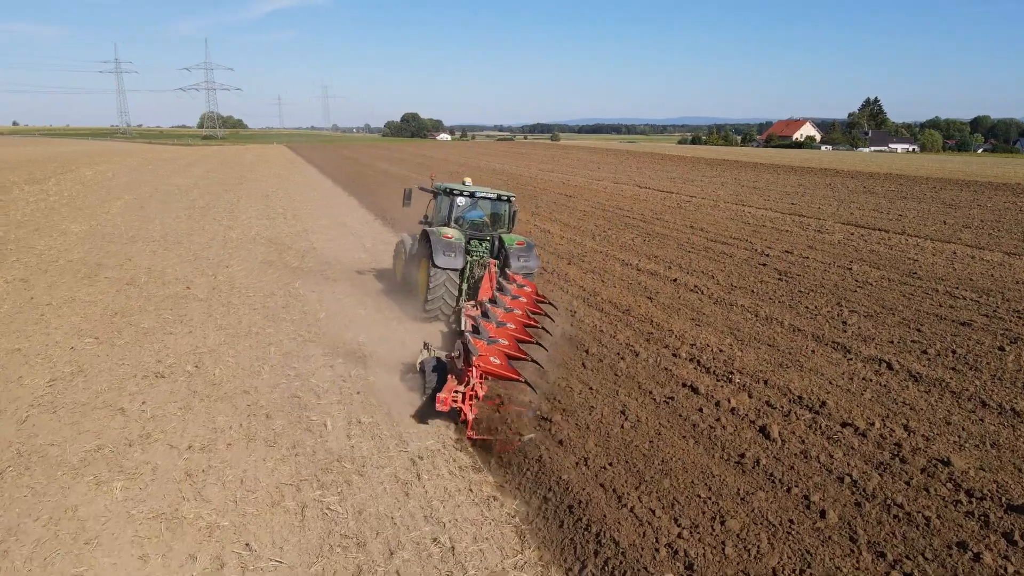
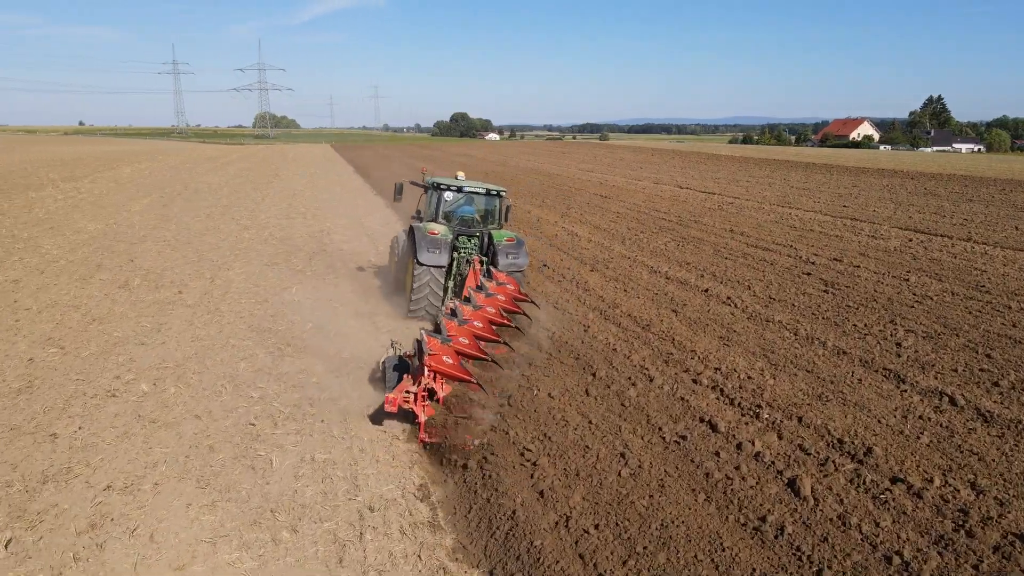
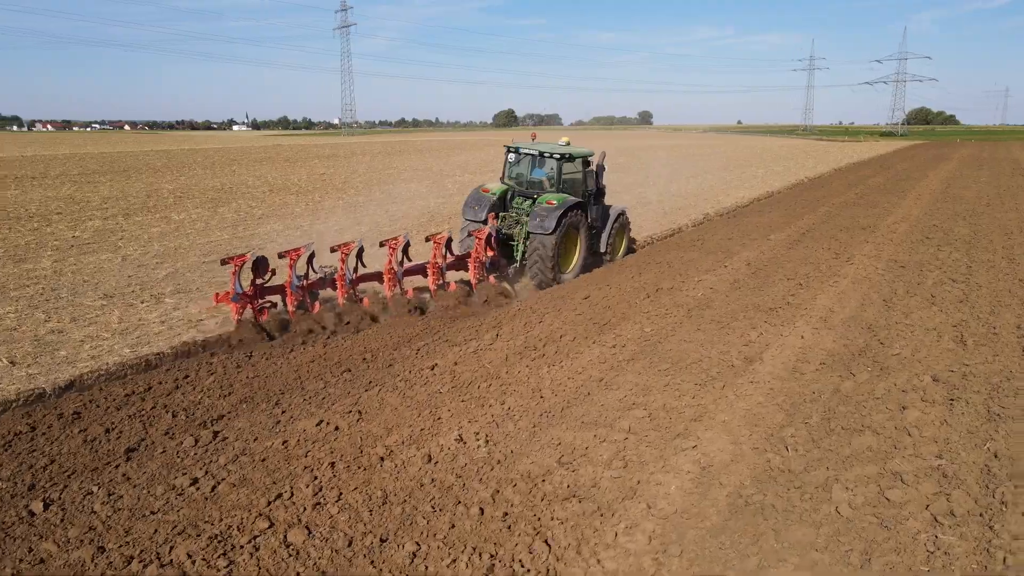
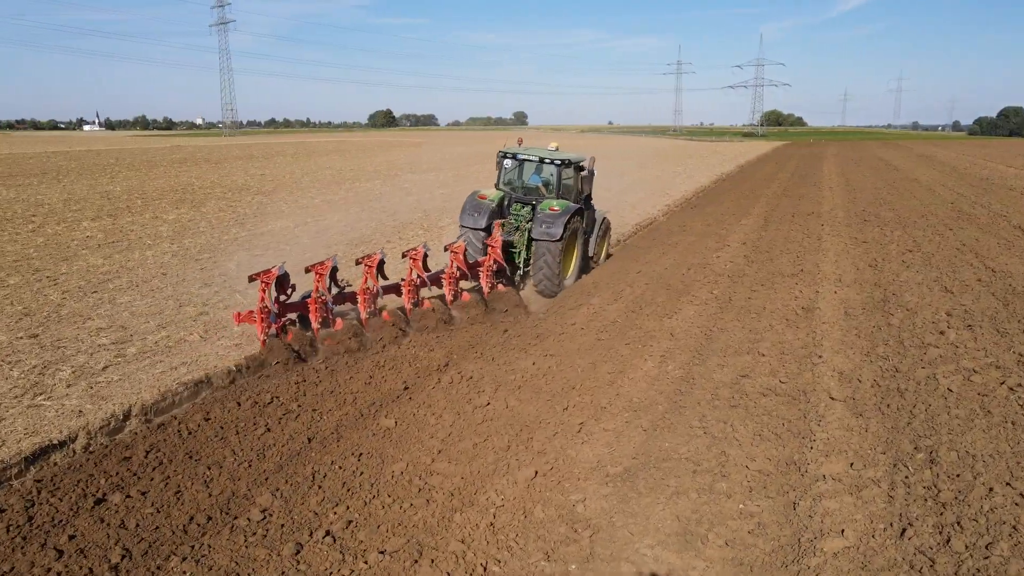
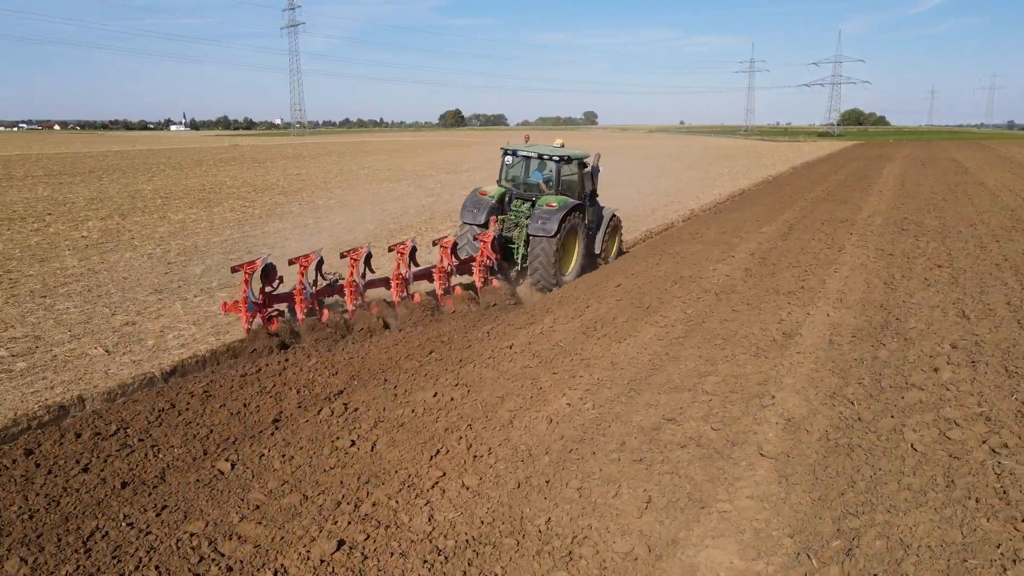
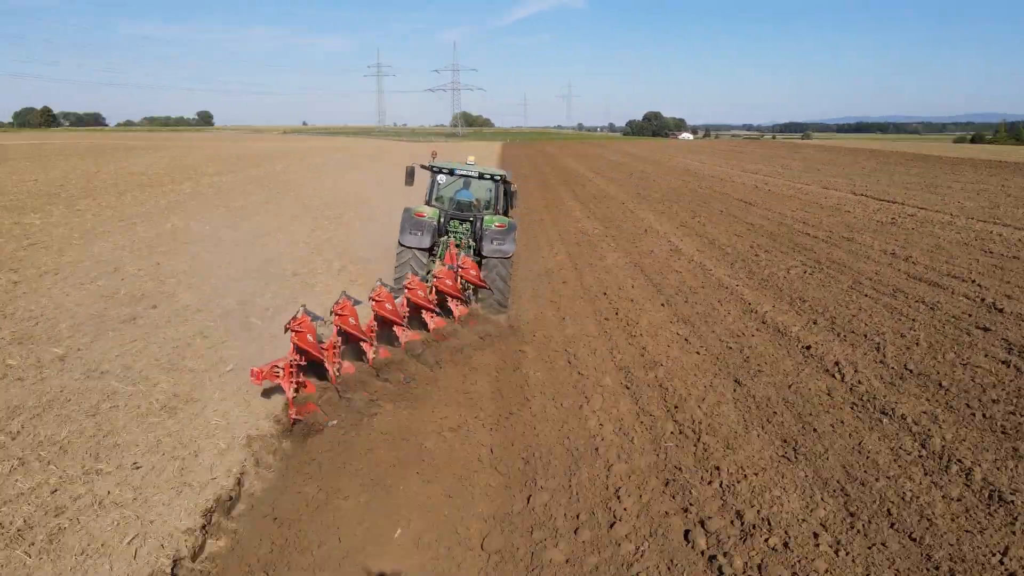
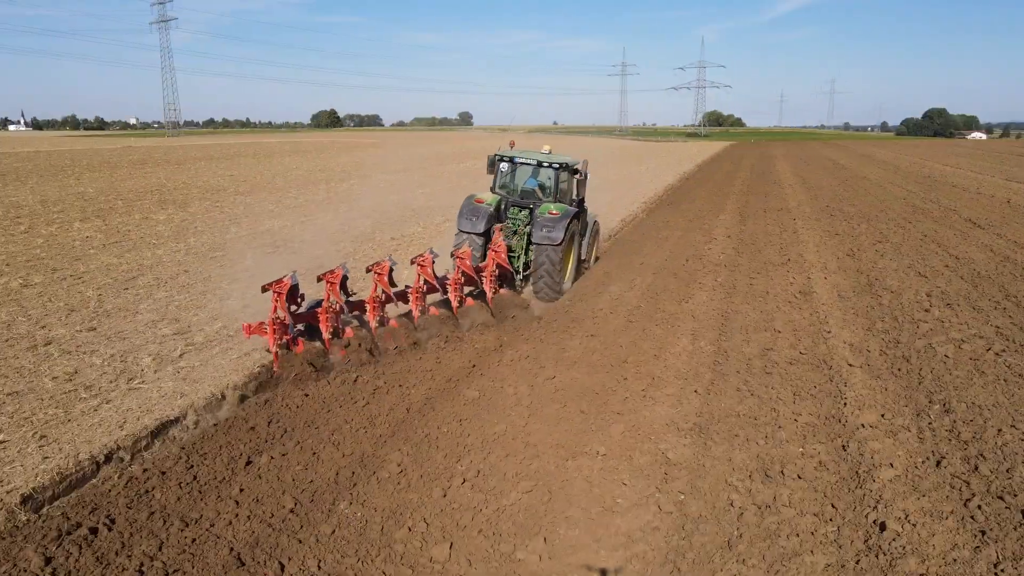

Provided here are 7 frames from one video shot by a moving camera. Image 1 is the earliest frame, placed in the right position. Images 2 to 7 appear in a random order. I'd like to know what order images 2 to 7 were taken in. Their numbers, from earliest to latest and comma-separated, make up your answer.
2, 6, 7, 4, 5, 3
